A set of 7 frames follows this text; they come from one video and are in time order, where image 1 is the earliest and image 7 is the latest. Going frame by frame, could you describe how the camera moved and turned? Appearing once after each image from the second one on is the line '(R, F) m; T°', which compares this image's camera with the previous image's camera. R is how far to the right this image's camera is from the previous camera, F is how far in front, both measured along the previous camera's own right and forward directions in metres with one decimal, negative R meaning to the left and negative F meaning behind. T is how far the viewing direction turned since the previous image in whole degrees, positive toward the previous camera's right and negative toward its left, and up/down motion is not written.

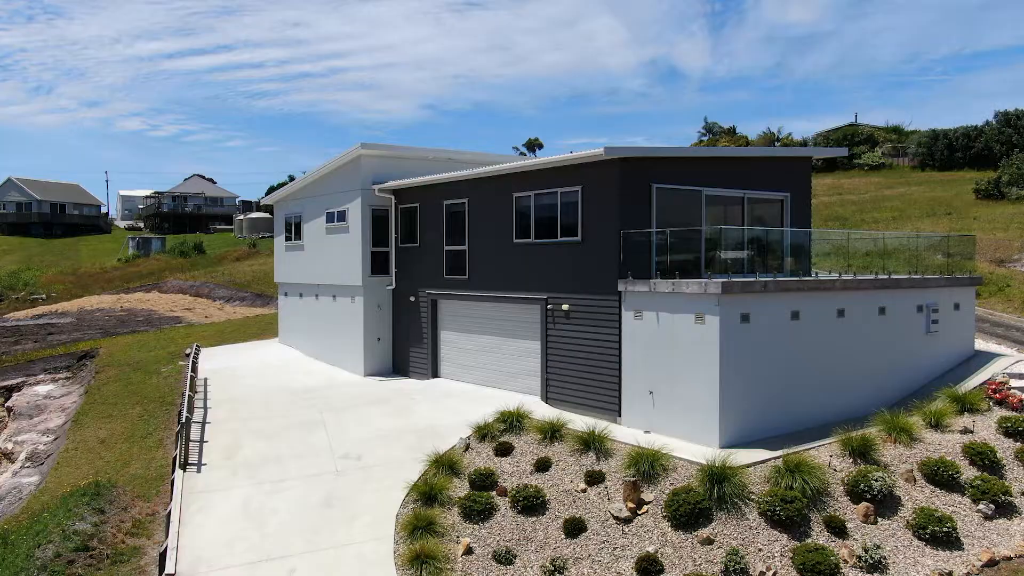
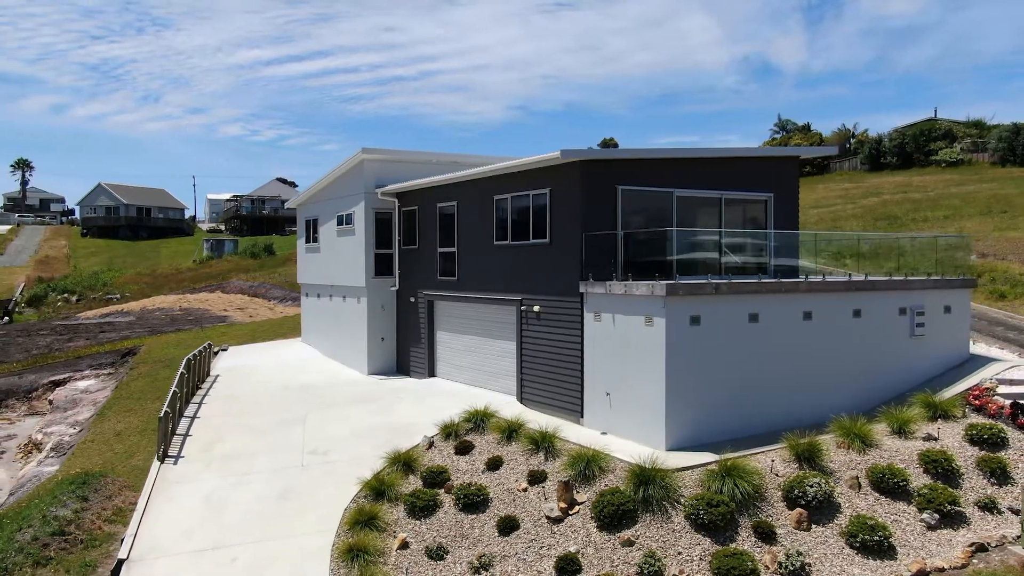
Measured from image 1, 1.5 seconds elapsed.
(+1.7, -0.1) m; -6°
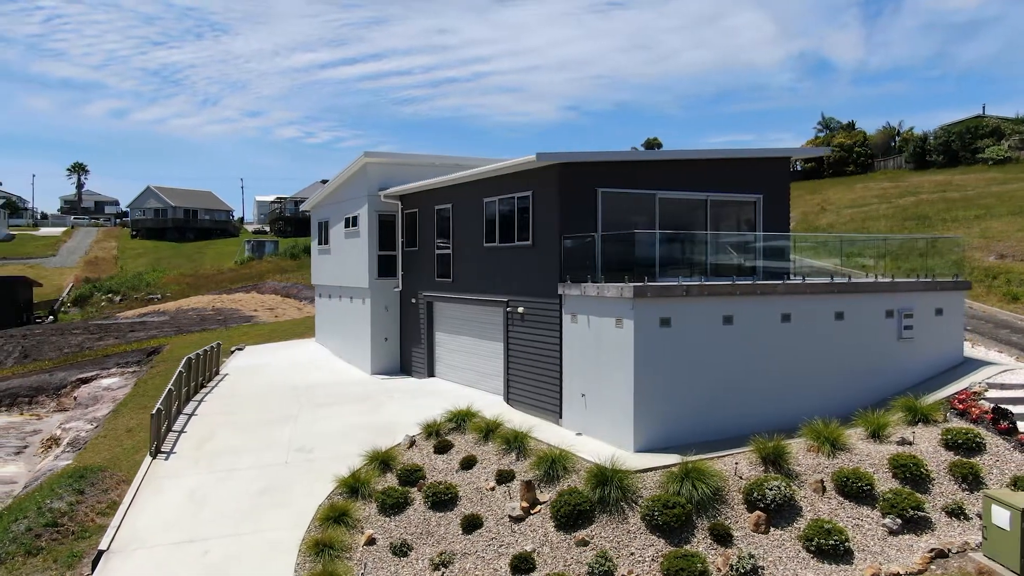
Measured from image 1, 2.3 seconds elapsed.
(+1.0, -0.1) m; -3°
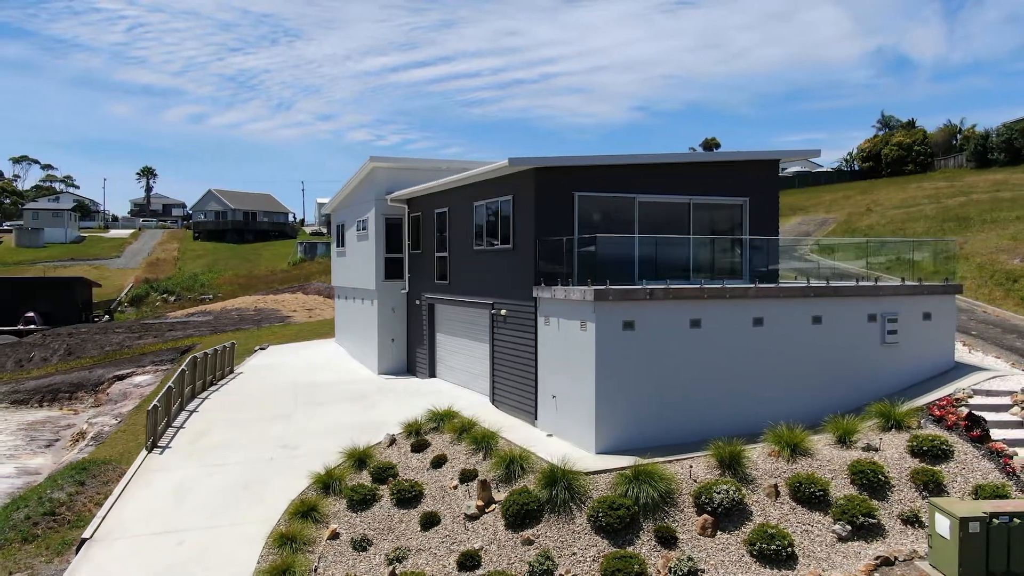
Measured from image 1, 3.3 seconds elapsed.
(+1.2, -0.2) m; -4°
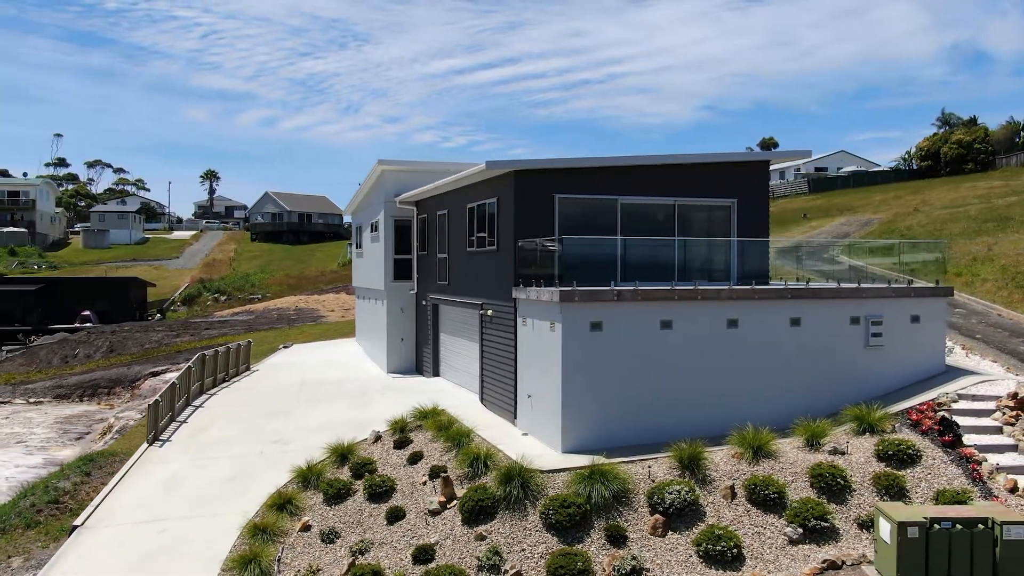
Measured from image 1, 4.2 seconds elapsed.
(+1.2, -0.2) m; -4°
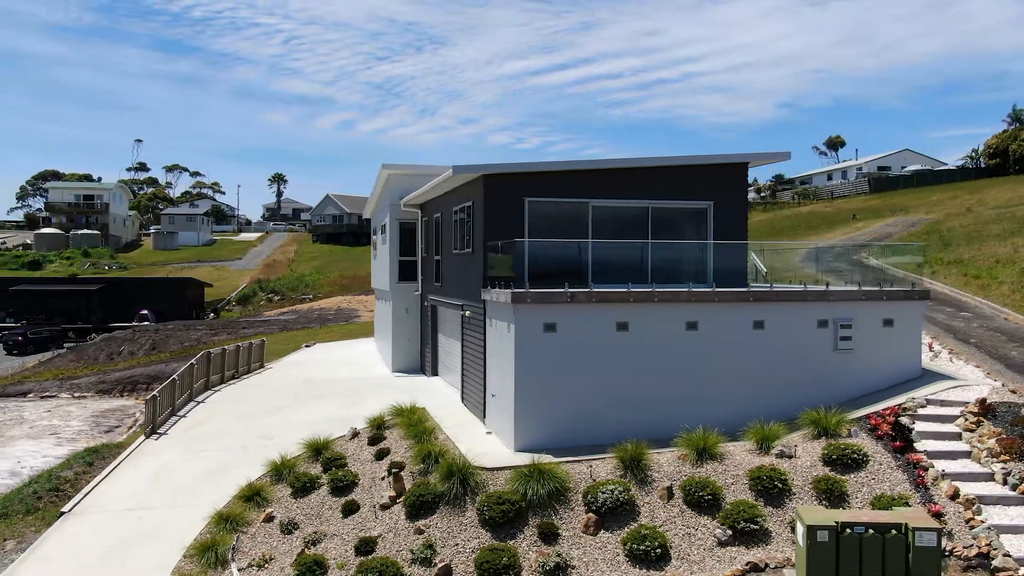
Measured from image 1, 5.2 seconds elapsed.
(+1.5, -0.2) m; -5°
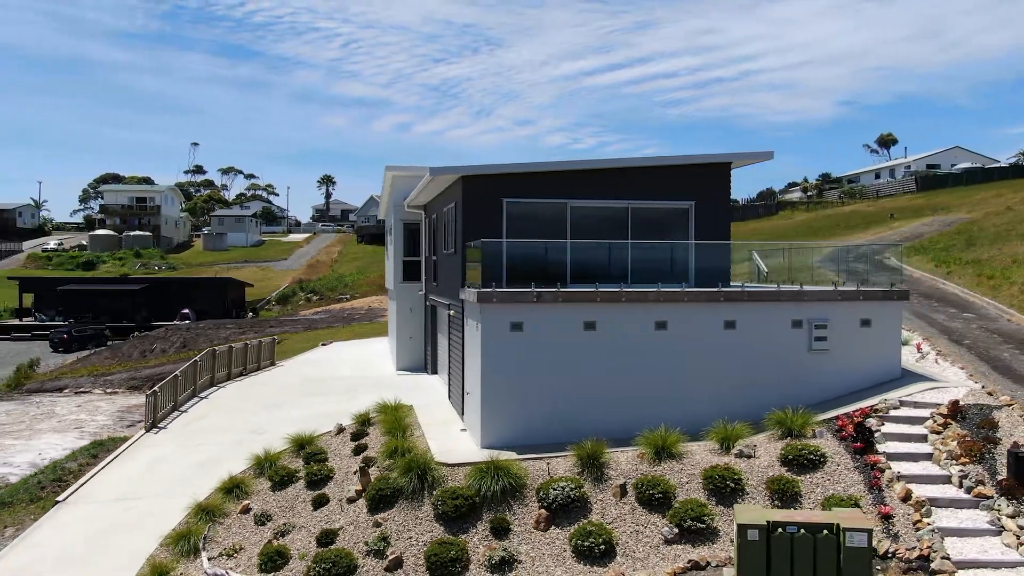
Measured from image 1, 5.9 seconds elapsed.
(+1.1, -0.1) m; -3°
